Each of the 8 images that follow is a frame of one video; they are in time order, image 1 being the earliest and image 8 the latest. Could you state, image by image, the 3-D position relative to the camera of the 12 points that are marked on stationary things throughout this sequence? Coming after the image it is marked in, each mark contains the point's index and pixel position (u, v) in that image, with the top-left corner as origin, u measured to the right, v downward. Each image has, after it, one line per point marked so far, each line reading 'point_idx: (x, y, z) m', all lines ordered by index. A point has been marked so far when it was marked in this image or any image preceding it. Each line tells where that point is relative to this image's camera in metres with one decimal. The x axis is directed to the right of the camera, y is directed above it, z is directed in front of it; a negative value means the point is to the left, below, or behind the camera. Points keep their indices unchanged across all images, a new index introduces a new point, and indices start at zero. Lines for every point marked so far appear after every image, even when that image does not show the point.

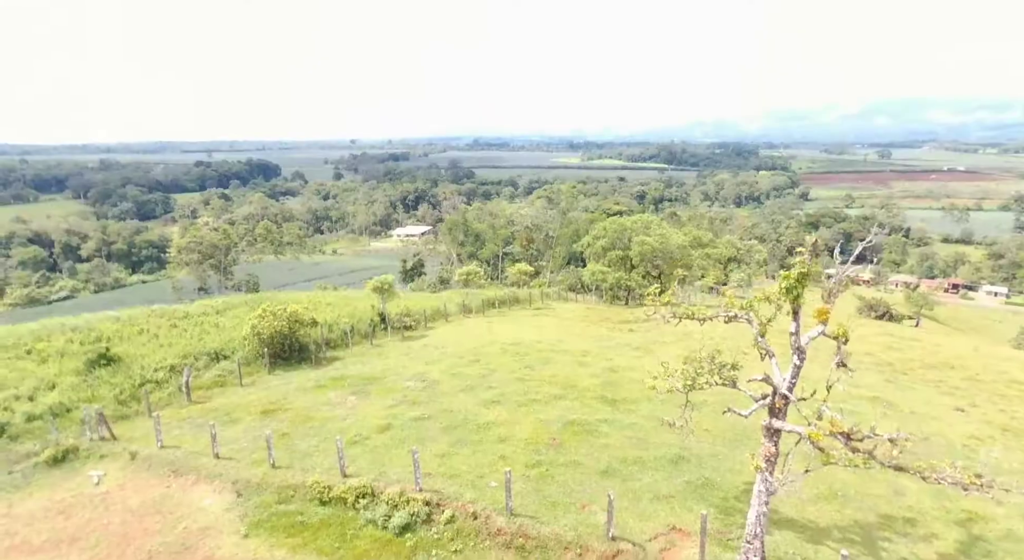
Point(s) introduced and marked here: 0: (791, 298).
0: (+6.3, -0.4, +12.7) m
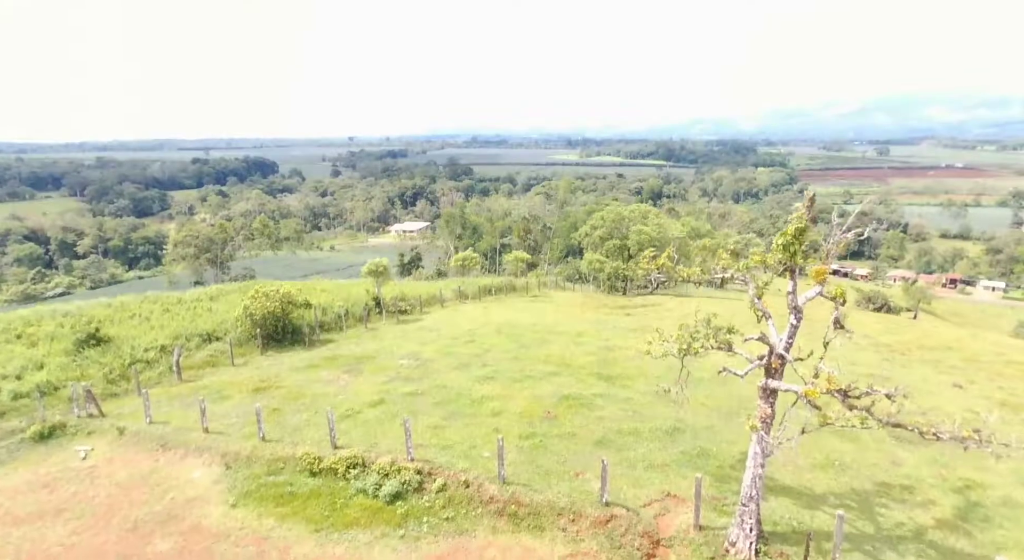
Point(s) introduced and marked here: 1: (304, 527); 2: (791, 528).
0: (+6.1, +0.5, +12.4) m
1: (-5.2, -6.2, +14.4) m
2: (+6.6, -5.8, +13.6) m
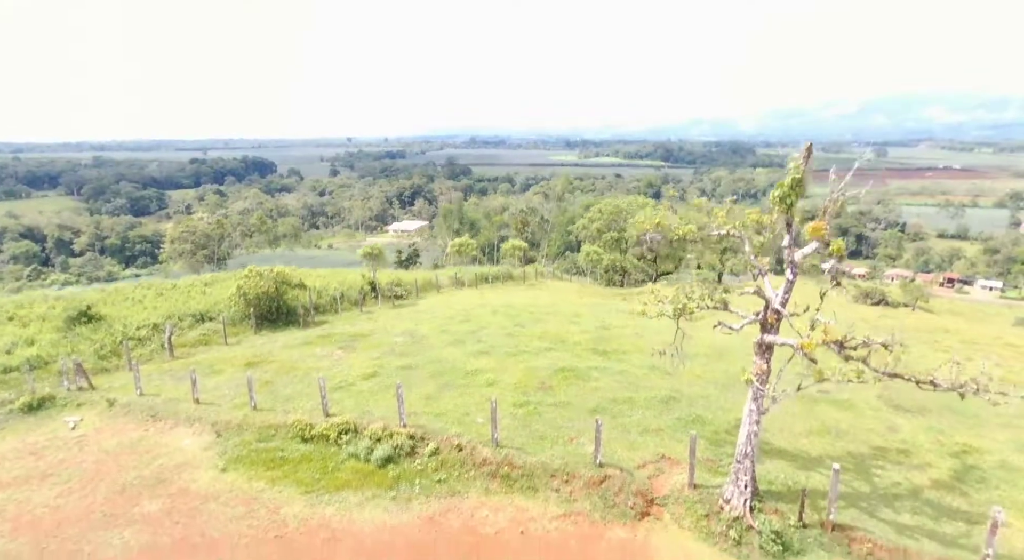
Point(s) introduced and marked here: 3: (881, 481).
0: (+5.9, +1.5, +12.3) m
1: (-5.4, -5.2, +14.2) m
2: (+6.5, -4.8, +13.4) m
3: (+9.0, -4.9, +13.9) m
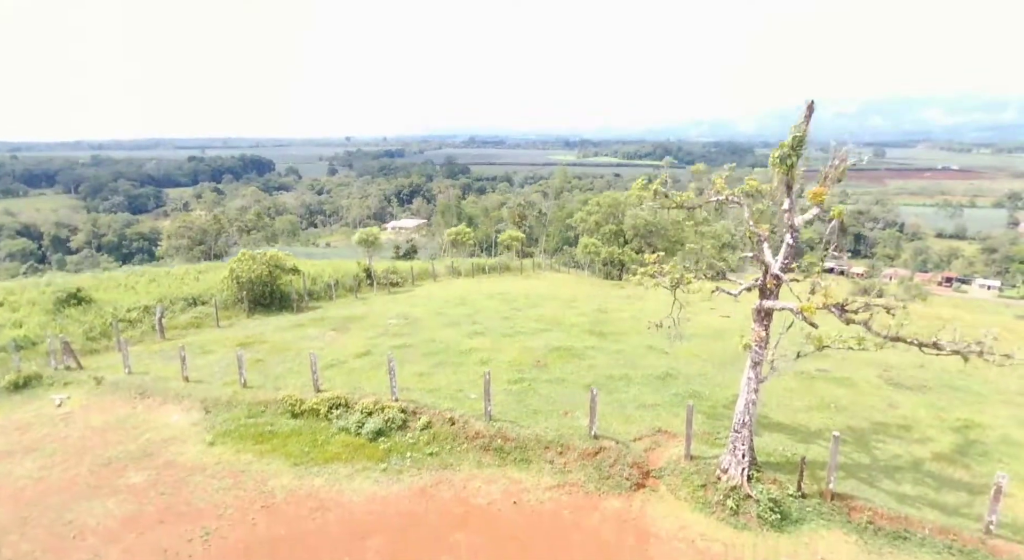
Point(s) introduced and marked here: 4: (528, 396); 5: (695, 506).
0: (+5.8, +2.3, +12.0) m
1: (-5.6, -4.4, +13.9) m
2: (+6.3, -4.1, +13.2) m
3: (+8.8, -4.1, +13.6) m
4: (+0.5, -3.3, +16.2) m
5: (+3.9, -4.8, +12.1) m
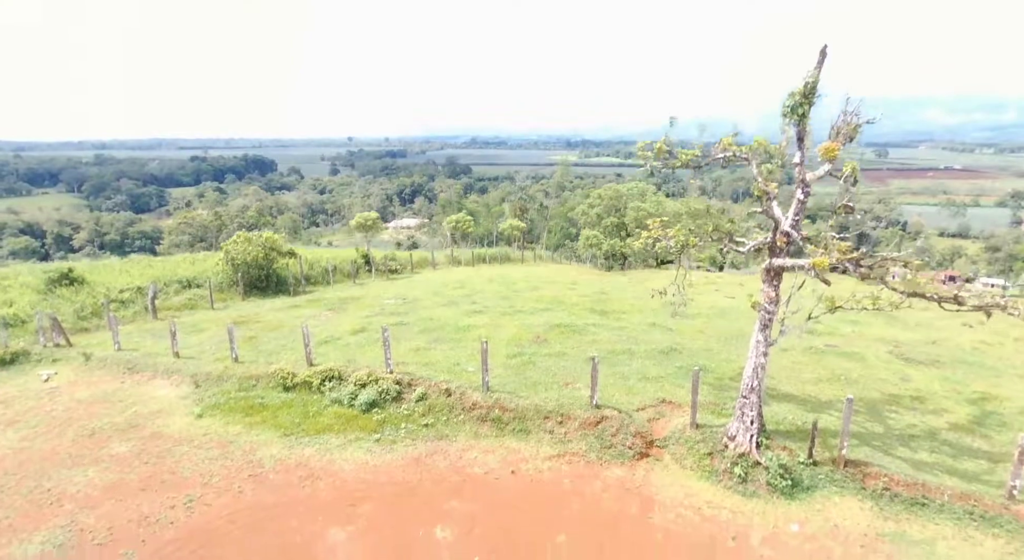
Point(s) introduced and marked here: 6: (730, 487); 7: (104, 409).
0: (+5.7, +3.1, +11.5) m
1: (-5.6, -3.6, +13.4) m
2: (+6.3, -3.2, +12.6) m
3: (+8.7, -3.3, +13.1) m
4: (+0.4, -2.4, +15.7) m
5: (+3.8, -3.9, +11.6) m
6: (+4.3, -4.0, +11.2) m
7: (-10.7, -3.4, +15.1) m
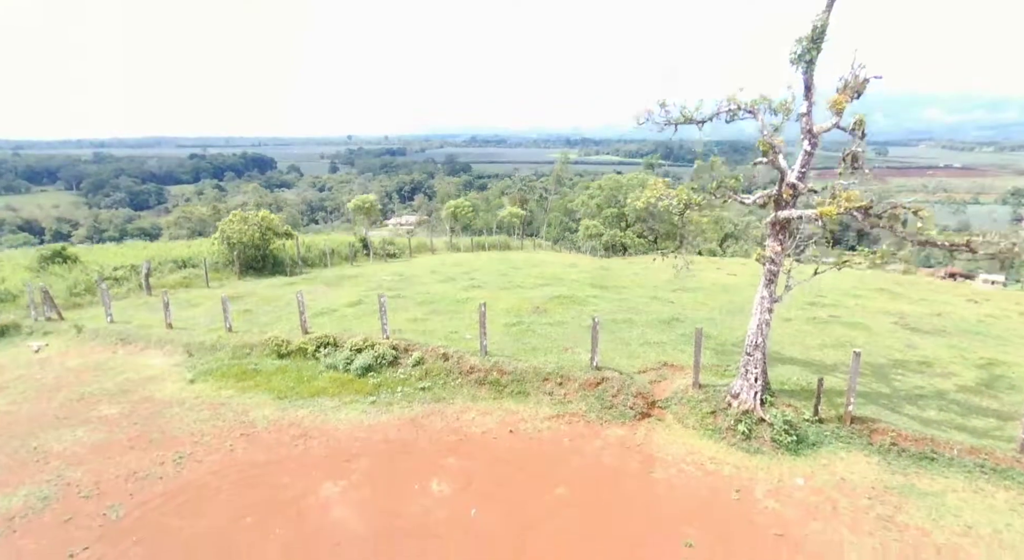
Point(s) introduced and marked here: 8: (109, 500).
0: (+5.7, +4.1, +11.2) m
1: (-5.7, -2.7, +13.1) m
2: (+6.2, -2.3, +12.4) m
3: (+8.7, -2.3, +12.8) m
4: (+0.4, -1.5, +15.4) m
5: (+3.8, -3.0, +11.3) m
6: (+4.2, -3.1, +10.9) m
7: (-10.7, -2.5, +14.8) m
8: (-6.6, -3.6, +9.4) m
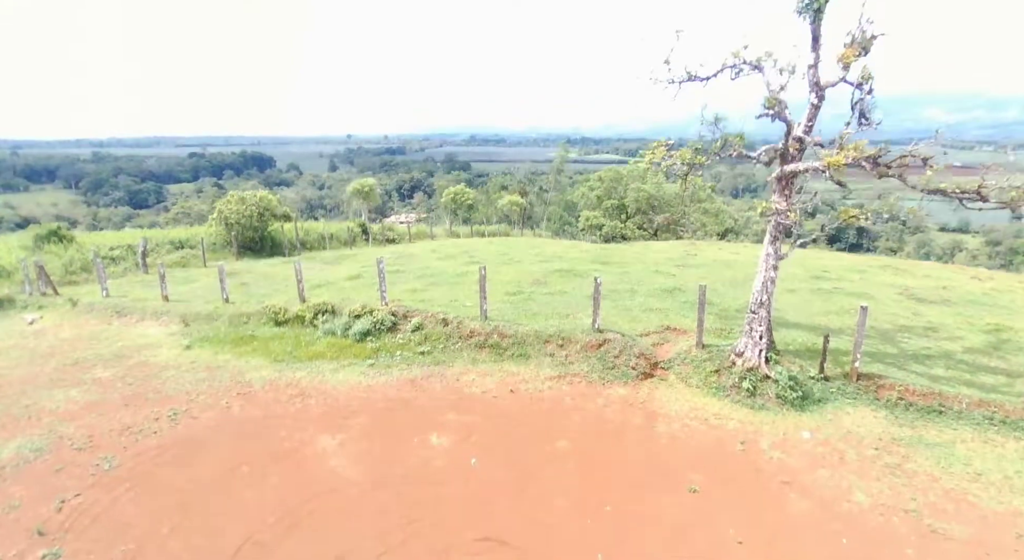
0: (+5.7, +4.9, +11.0) m
1: (-5.6, -1.8, +13.0) m
2: (+6.2, -1.4, +12.2) m
3: (+8.7, -1.5, +12.6) m
4: (+0.4, -0.6, +15.2) m
5: (+3.8, -2.2, +11.1) m
6: (+4.2, -2.3, +10.7) m
7: (-10.7, -1.6, +14.6) m
8: (-6.6, -2.8, +9.2) m
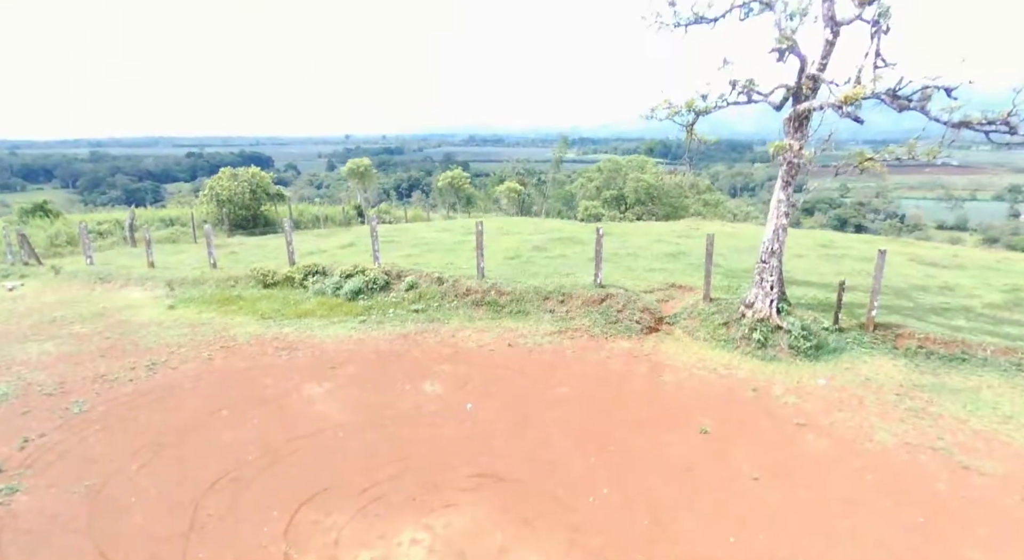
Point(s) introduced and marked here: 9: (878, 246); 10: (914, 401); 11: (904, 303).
0: (+5.6, +5.9, +10.5) m
1: (-5.7, -0.8, +12.4) m
2: (+6.2, -0.4, +11.6) m
3: (+8.7, -0.5, +12.1) m
4: (+0.4, +0.4, +14.6) m
5: (+3.8, -1.2, +10.6) m
6: (+4.2, -1.3, +10.2) m
7: (-10.8, -0.7, +14.0) m
8: (-6.6, -1.8, +8.7) m
9: (+12.4, +1.1, +19.5) m
10: (+6.0, -1.8, +8.5) m
11: (+8.0, -0.5, +11.8) m
